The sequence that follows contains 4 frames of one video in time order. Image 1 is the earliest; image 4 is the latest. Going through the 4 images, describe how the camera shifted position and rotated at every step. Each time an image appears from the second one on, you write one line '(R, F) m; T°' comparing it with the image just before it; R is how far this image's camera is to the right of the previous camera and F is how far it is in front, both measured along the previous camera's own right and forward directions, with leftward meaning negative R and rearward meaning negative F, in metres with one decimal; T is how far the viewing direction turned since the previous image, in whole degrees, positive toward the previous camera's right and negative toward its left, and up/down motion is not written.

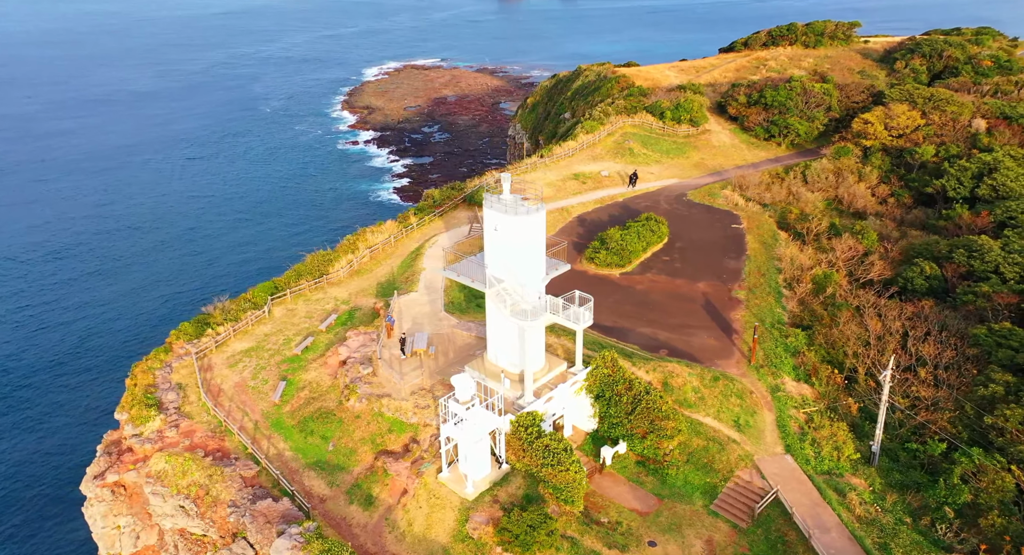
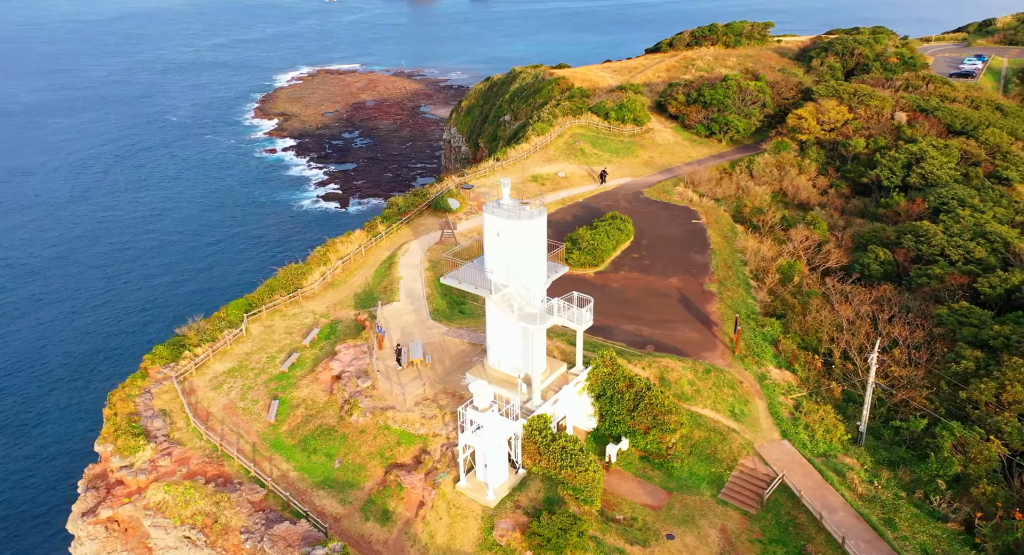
(-2.1, +0.2) m; +5°
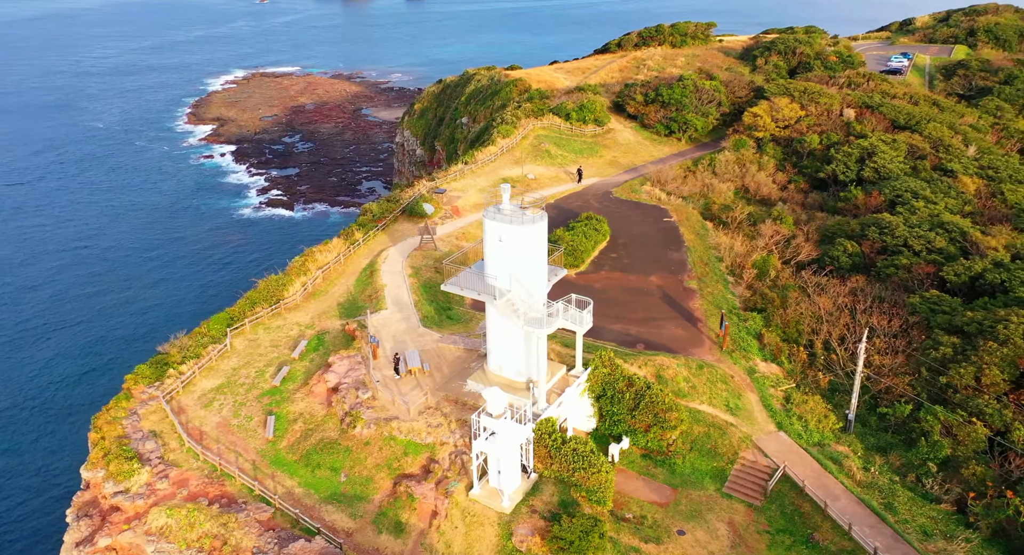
(-1.5, +0.1) m; +4°
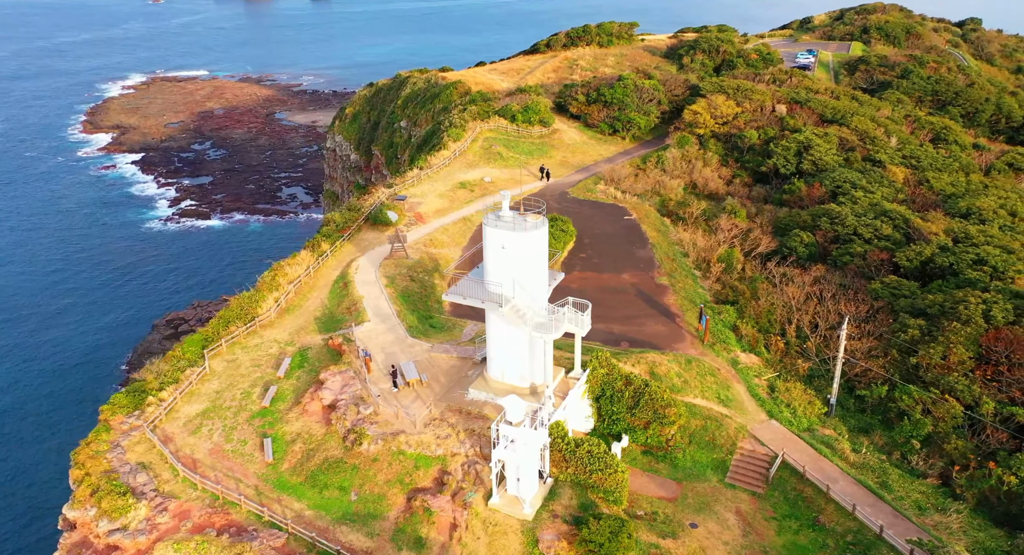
(-2.1, +0.1) m; +5°
